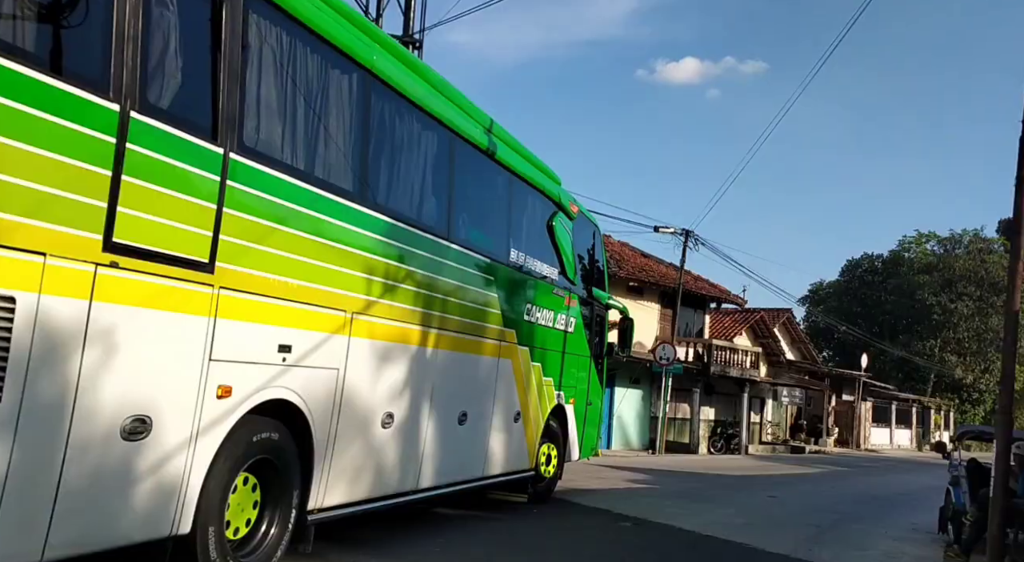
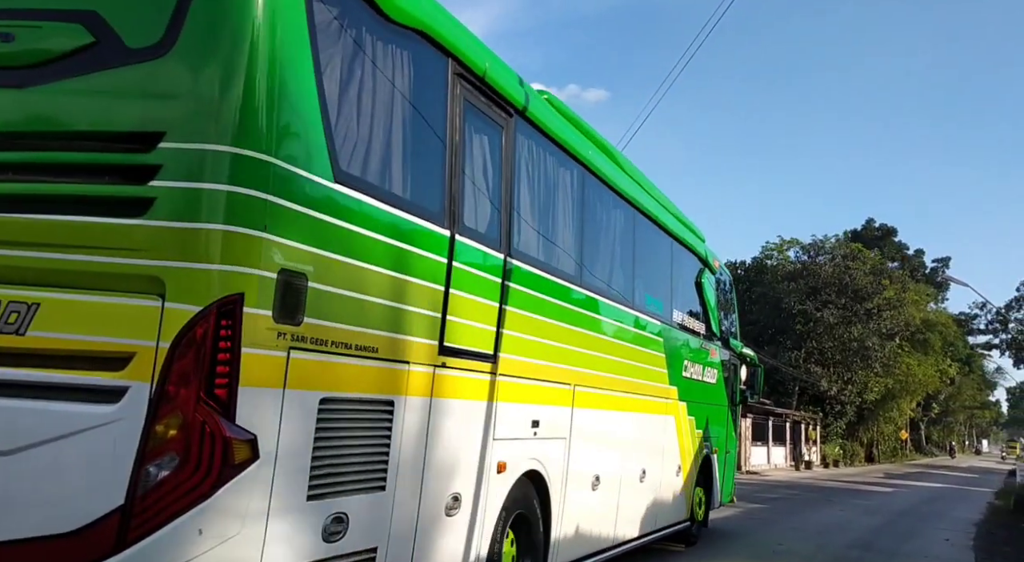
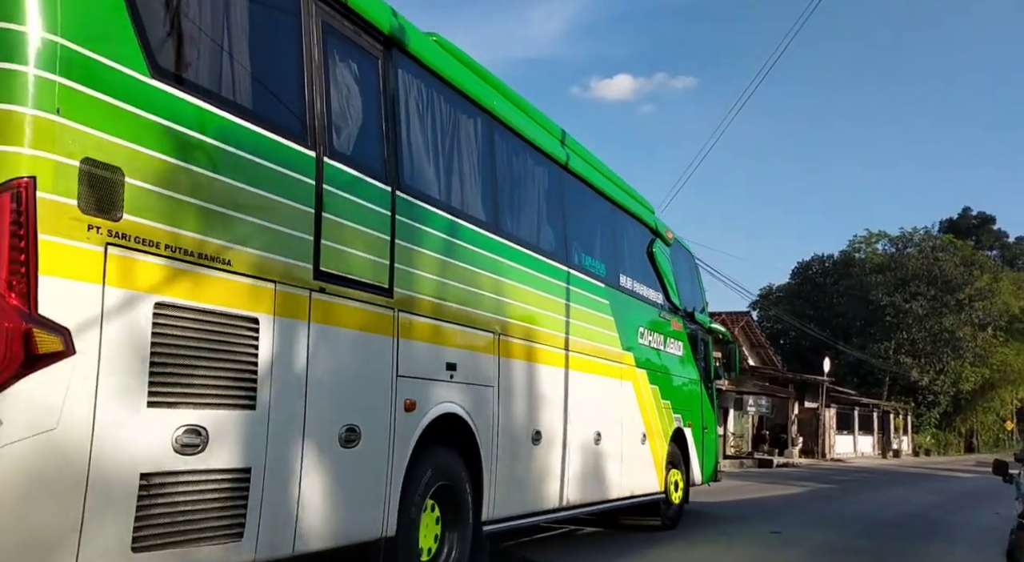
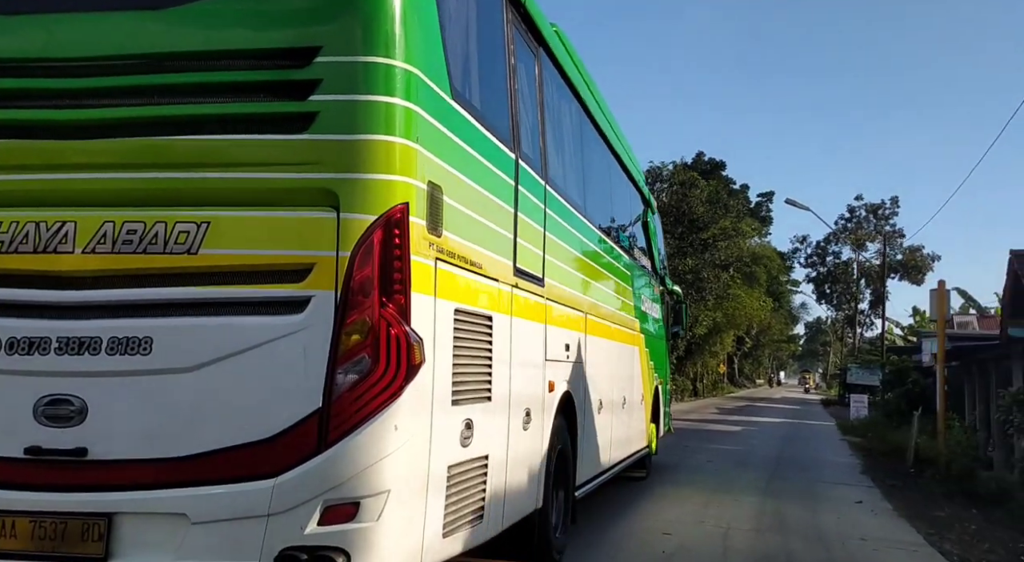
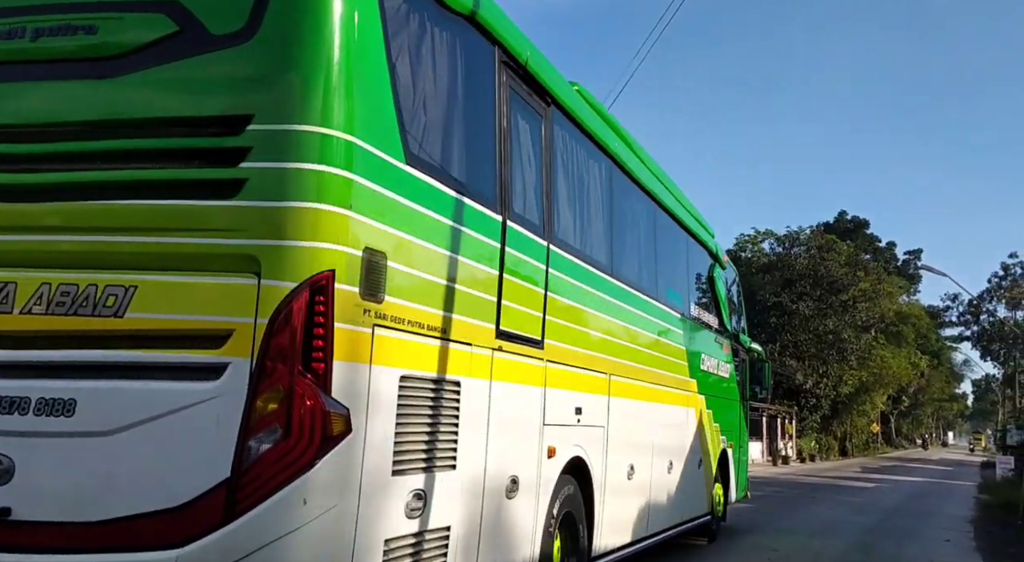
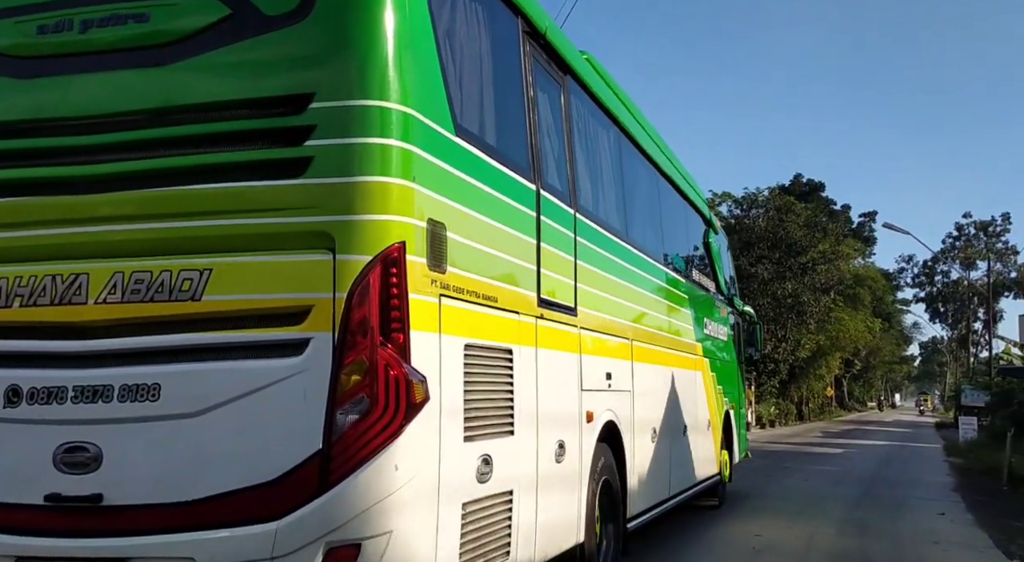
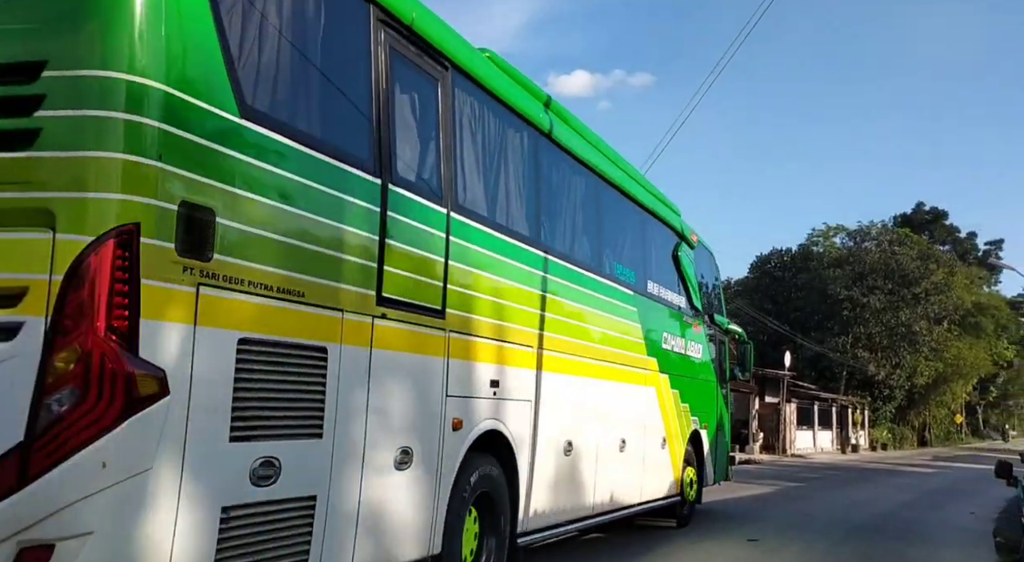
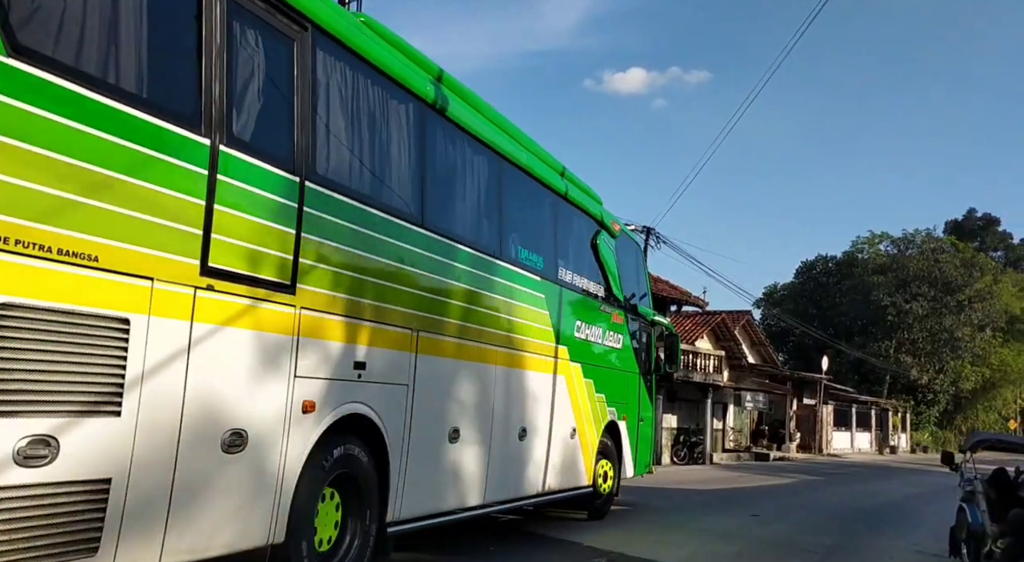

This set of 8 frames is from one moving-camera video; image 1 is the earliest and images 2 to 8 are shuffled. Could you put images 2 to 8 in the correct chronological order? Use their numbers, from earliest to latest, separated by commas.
8, 3, 7, 2, 5, 6, 4
